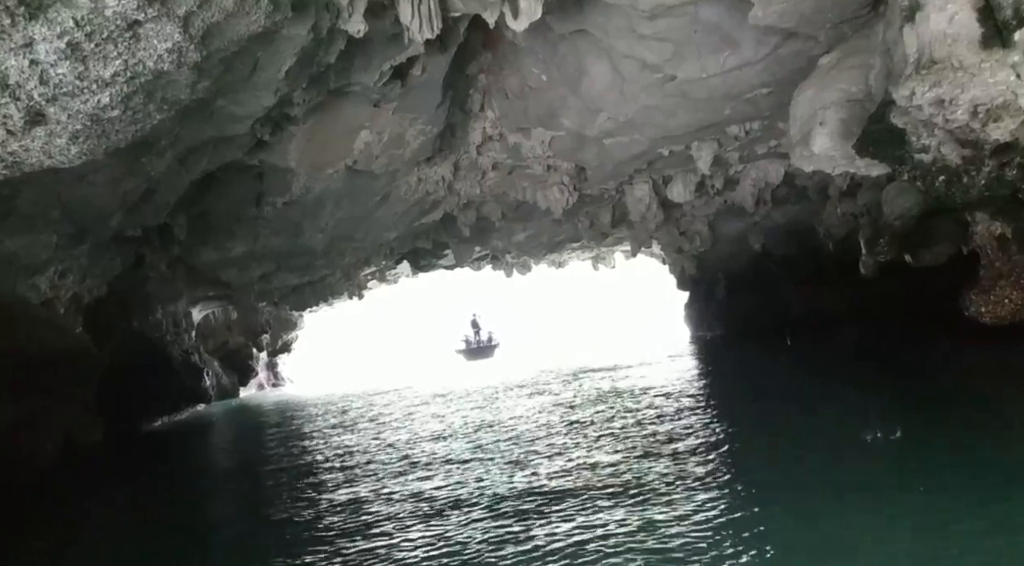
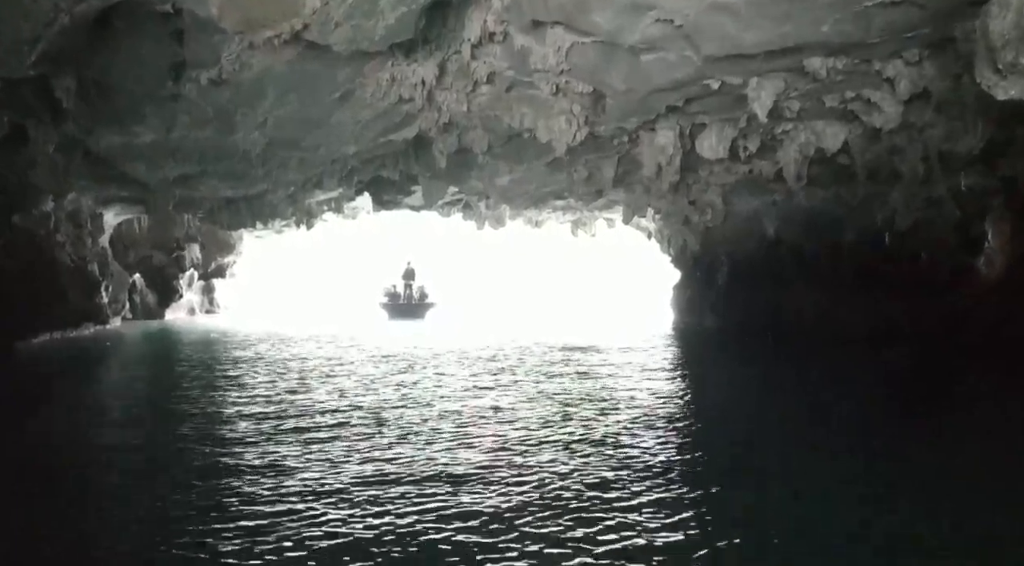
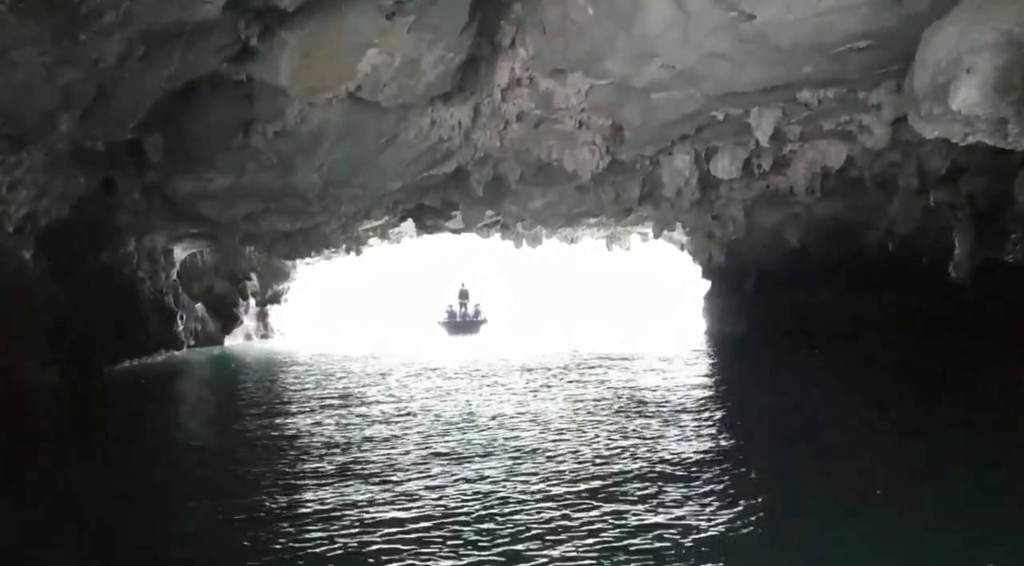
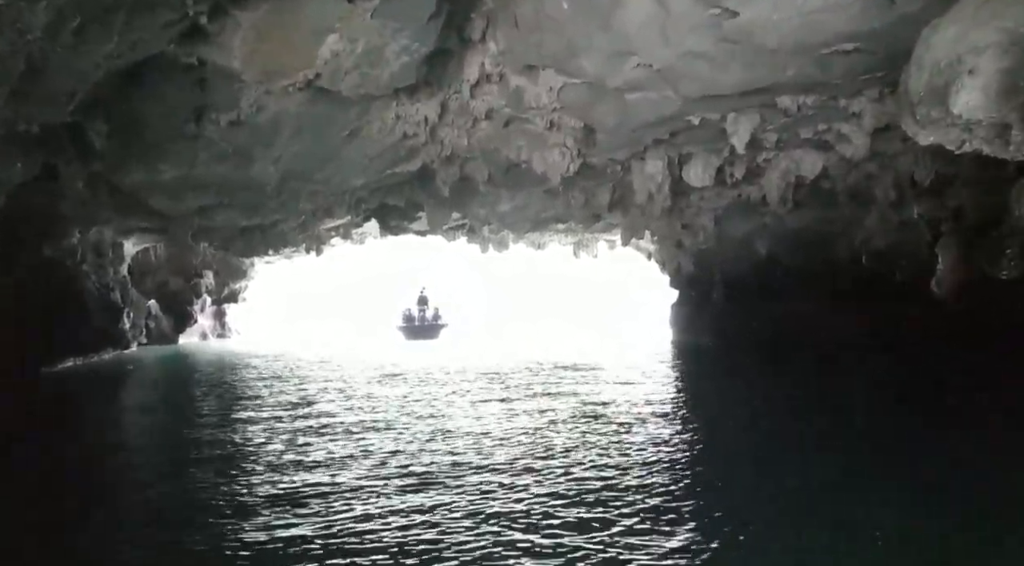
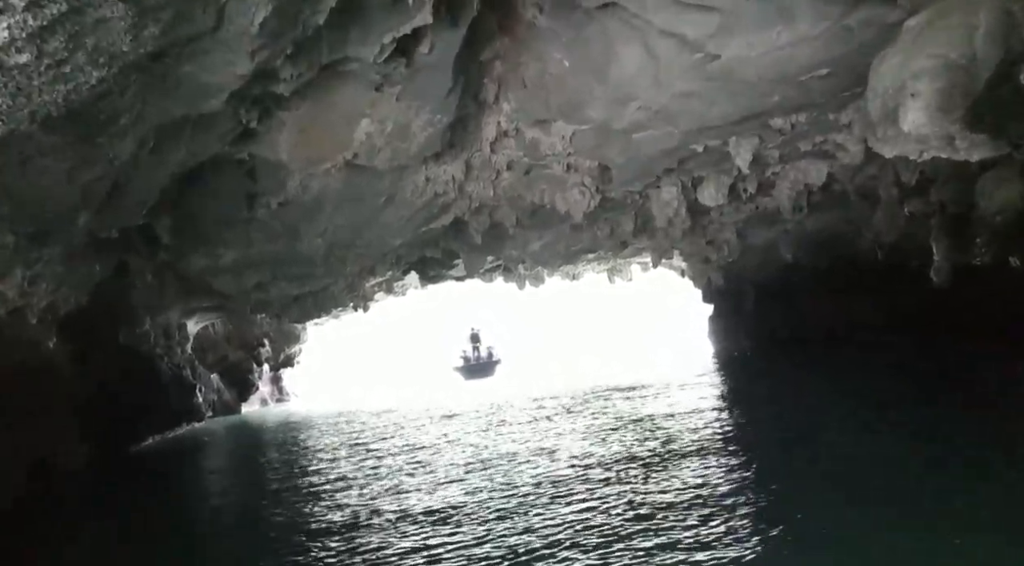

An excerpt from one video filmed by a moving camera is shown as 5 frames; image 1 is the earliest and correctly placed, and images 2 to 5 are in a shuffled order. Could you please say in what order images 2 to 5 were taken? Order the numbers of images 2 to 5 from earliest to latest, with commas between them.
5, 3, 4, 2
